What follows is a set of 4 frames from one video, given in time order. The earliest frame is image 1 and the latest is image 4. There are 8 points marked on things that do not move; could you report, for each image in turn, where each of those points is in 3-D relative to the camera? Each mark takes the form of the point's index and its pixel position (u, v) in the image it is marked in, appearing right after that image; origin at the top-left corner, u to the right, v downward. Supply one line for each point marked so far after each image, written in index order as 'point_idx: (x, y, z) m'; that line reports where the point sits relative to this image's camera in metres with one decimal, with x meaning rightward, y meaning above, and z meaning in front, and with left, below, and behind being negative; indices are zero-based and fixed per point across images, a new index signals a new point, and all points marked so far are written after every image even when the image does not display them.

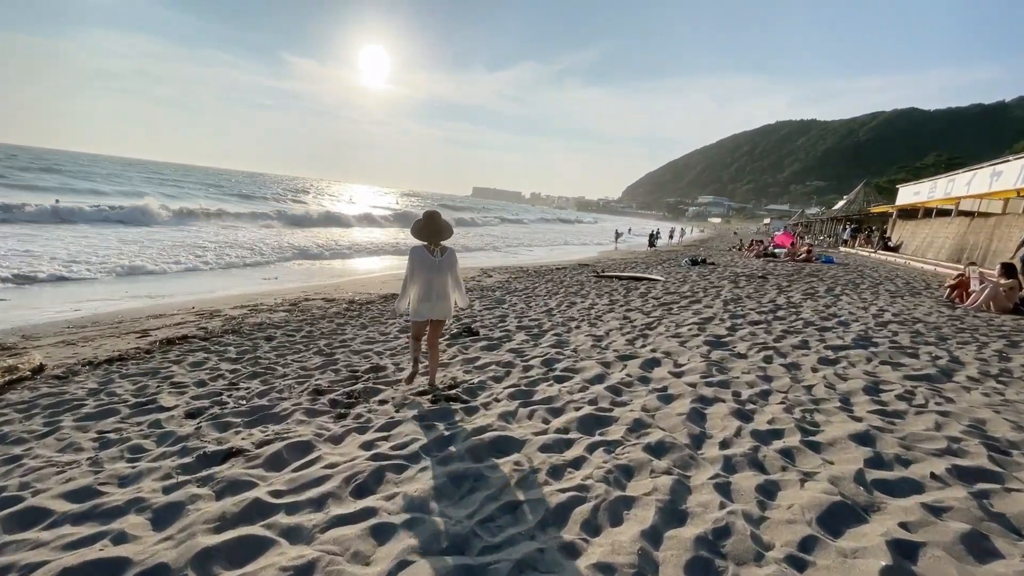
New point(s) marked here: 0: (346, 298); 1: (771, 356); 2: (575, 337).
0: (-3.9, -0.3, +10.2) m
1: (+3.1, -0.8, +5.3) m
2: (+1.0, -0.8, +6.6) m
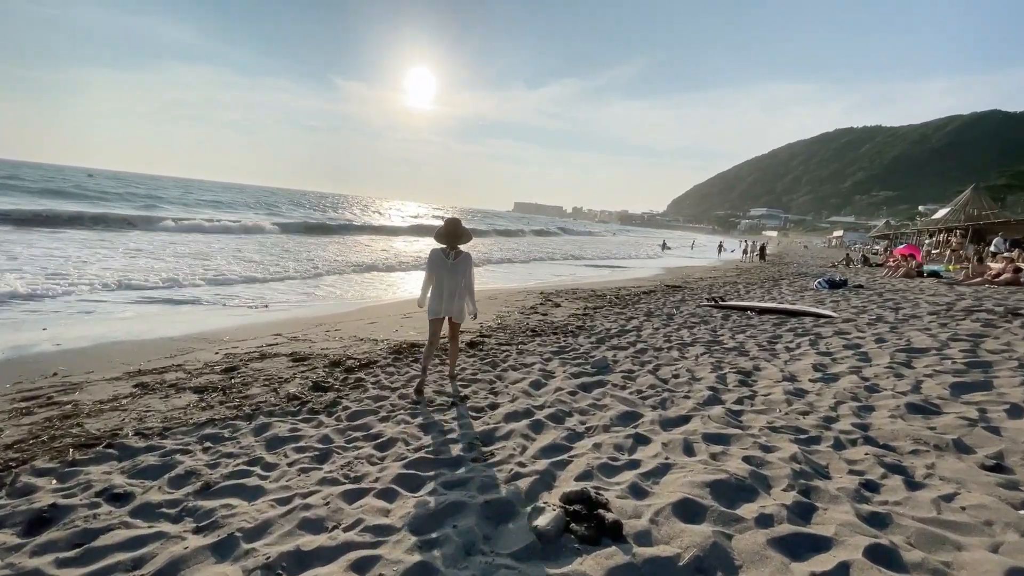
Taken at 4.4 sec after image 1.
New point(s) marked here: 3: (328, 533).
0: (-2.5, -0.9, +5.9) m
1: (+4.1, -1.3, +0.3) m
2: (+2.0, -1.3, +1.8) m
3: (-1.1, -1.4, +2.5) m
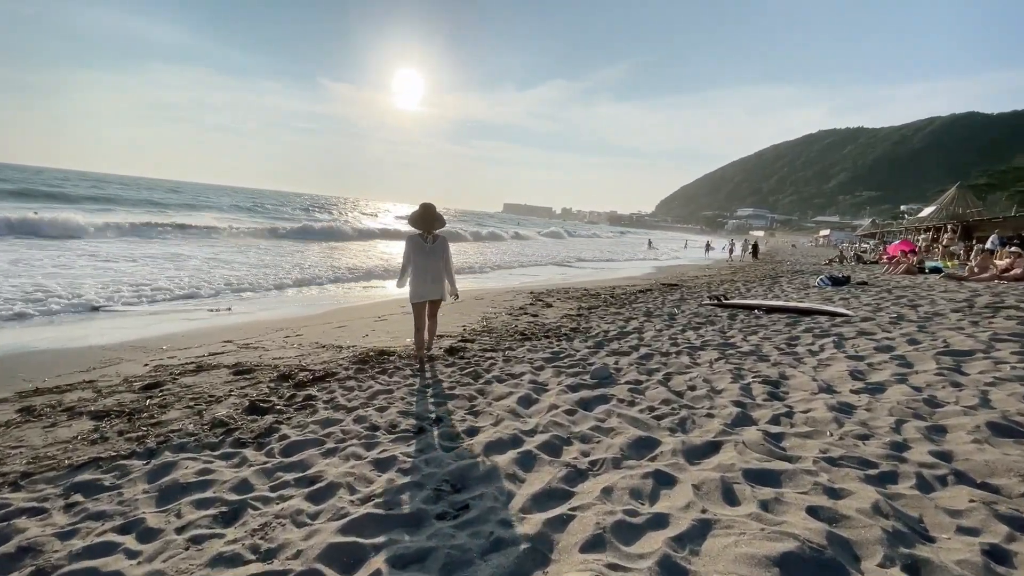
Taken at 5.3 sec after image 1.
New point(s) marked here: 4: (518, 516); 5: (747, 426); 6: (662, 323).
0: (-2.6, -0.9, +5.0) m
1: (+4.0, -1.3, -0.5) m
2: (+2.0, -1.3, +1.0) m
3: (-1.1, -1.3, +1.5) m
4: (0.0, -1.2, +2.4) m
5: (+1.9, -1.1, +3.6) m
6: (+2.7, -0.6, +7.9) m
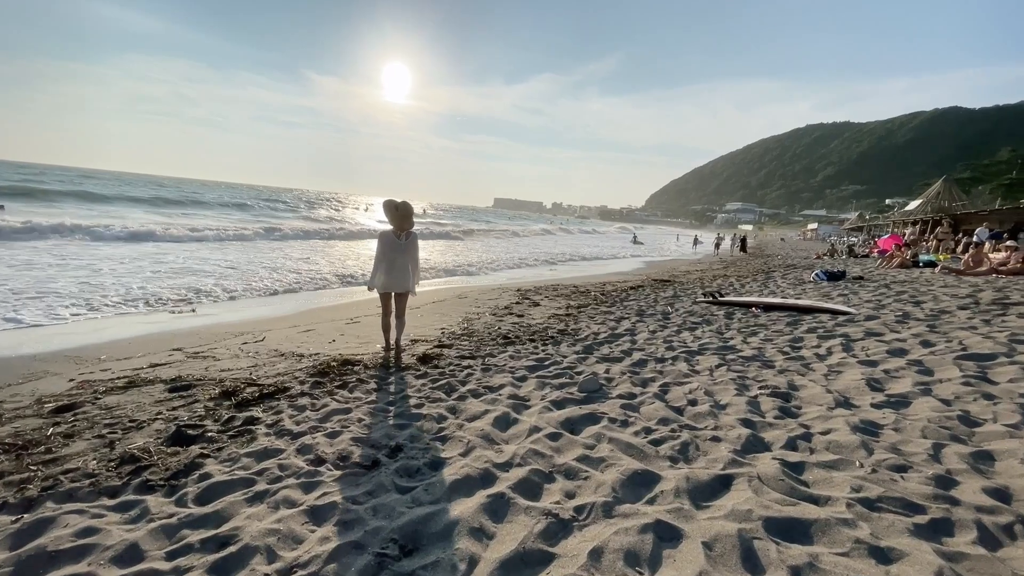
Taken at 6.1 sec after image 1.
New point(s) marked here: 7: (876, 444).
0: (-2.9, -1.0, +4.3) m
1: (+3.9, -1.3, -1.0) m
2: (+1.8, -1.3, +0.5) m
3: (-1.3, -1.4, +1.0) m
4: (-0.1, -1.3, +1.9) m
5: (+1.7, -1.1, +3.0) m
6: (+2.5, -0.6, +7.4) m
7: (+2.5, -1.1, +3.0) m
